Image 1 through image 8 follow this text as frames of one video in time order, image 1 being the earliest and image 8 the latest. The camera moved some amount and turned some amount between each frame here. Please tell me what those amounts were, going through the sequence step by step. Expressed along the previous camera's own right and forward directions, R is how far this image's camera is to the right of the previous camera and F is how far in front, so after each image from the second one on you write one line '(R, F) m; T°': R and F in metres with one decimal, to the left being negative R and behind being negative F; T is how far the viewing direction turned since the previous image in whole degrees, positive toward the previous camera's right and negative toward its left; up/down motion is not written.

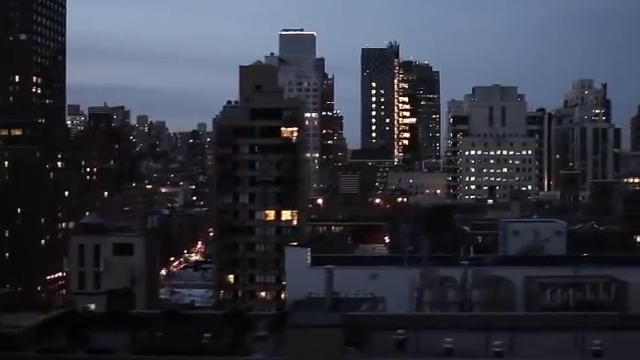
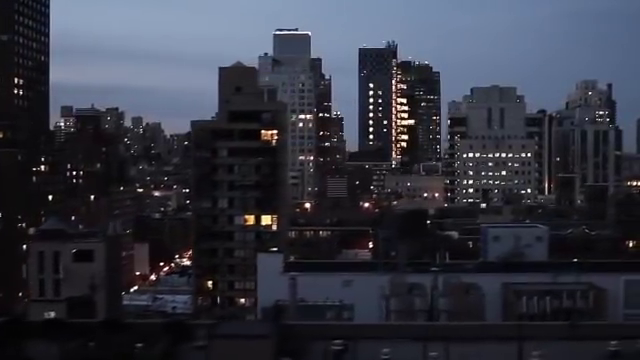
(+0.4, +0.2) m; -2°
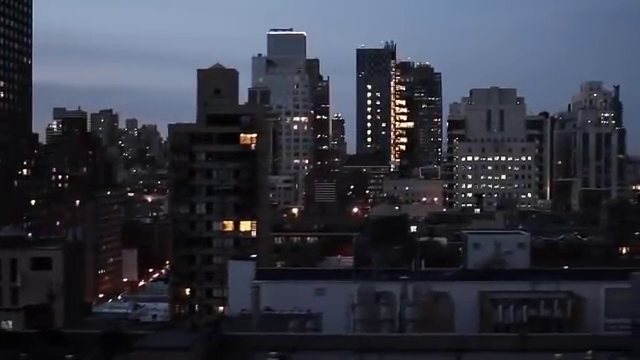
(+0.4, +0.2) m; -2°
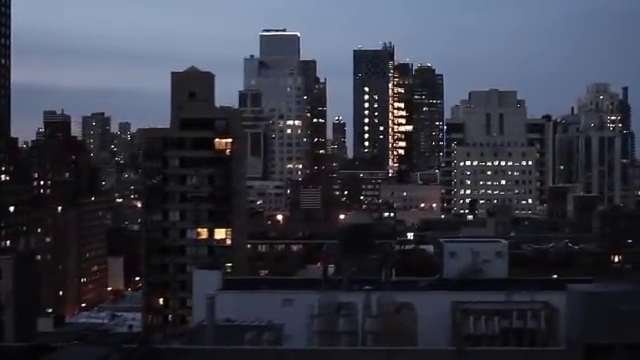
(+0.5, +0.3) m; -2°
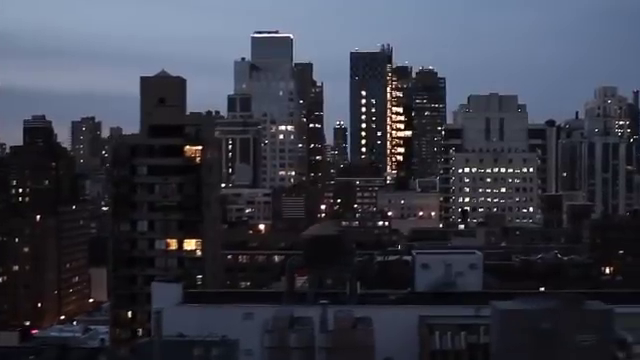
(+0.5, +0.4) m; -2°
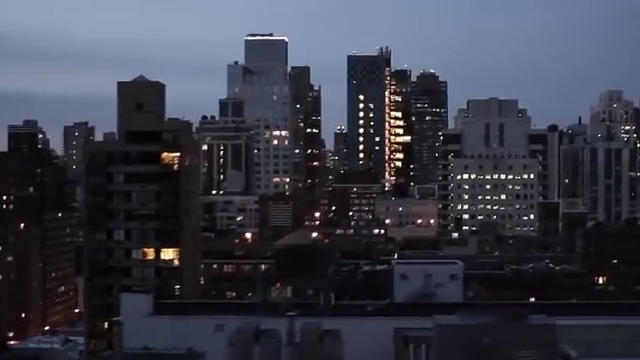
(+0.3, +0.3) m; -2°
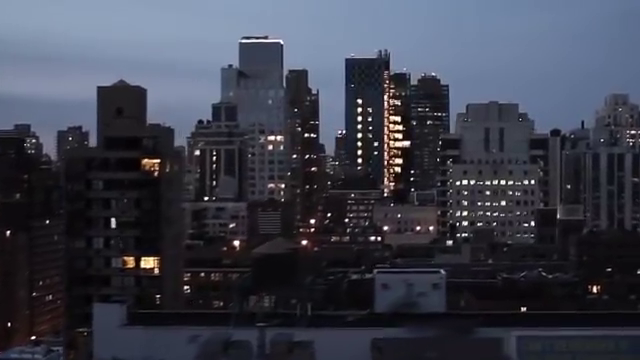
(+0.3, +0.2) m; -1°
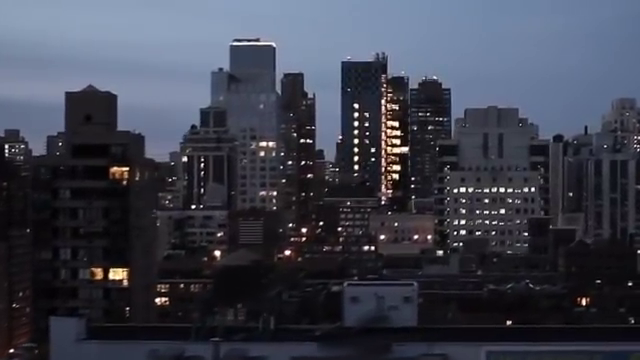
(+0.4, +0.3) m; -2°
